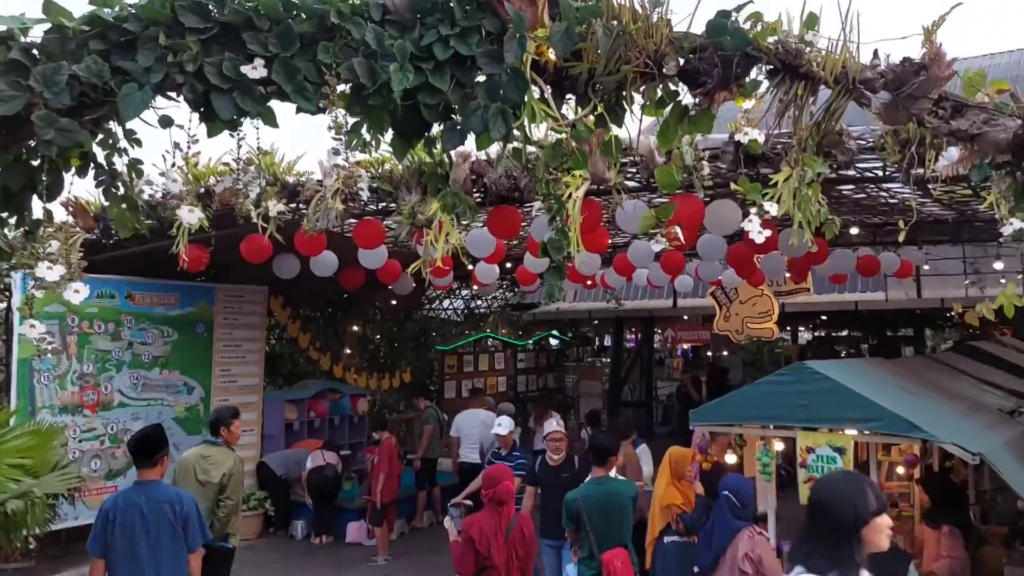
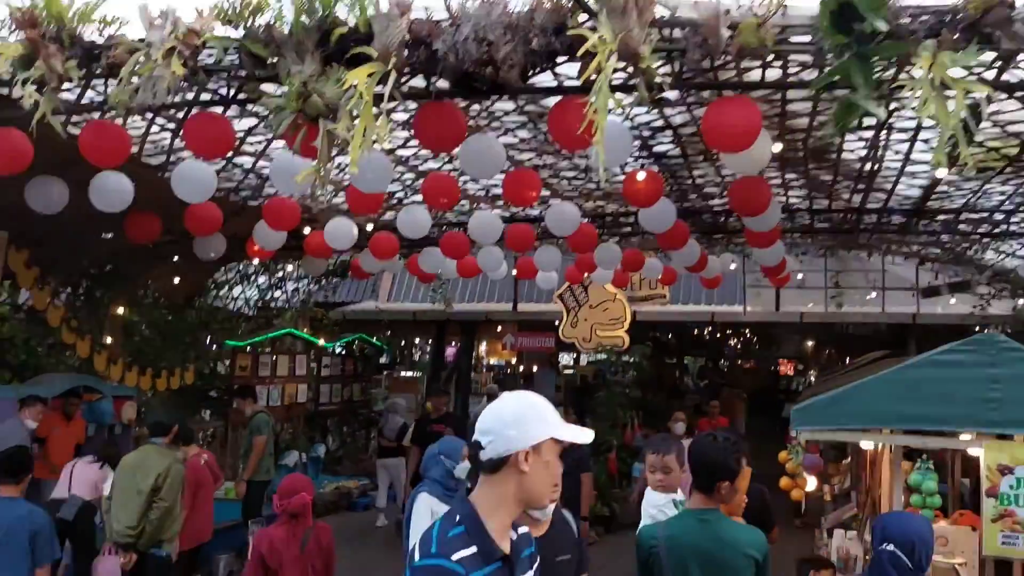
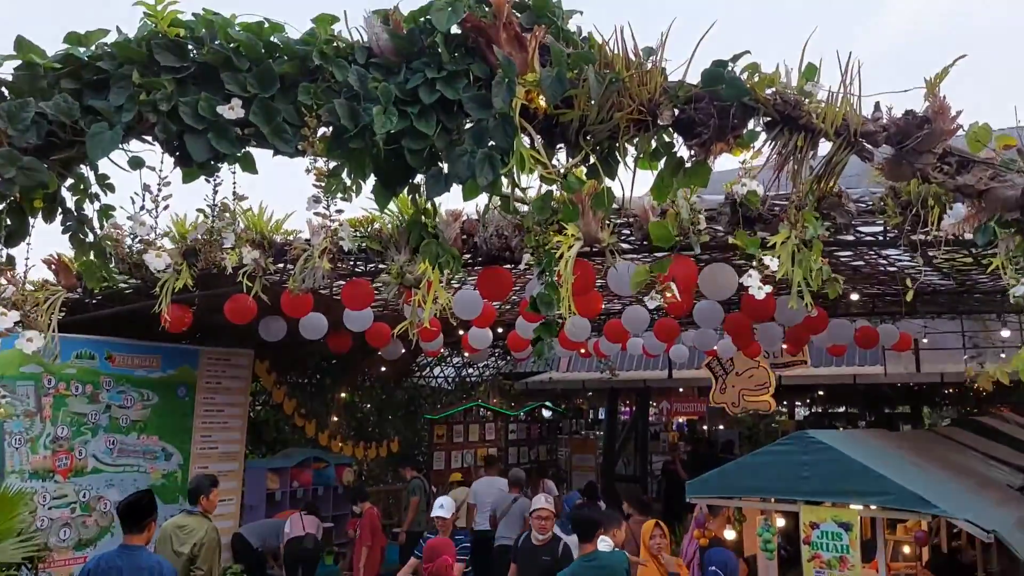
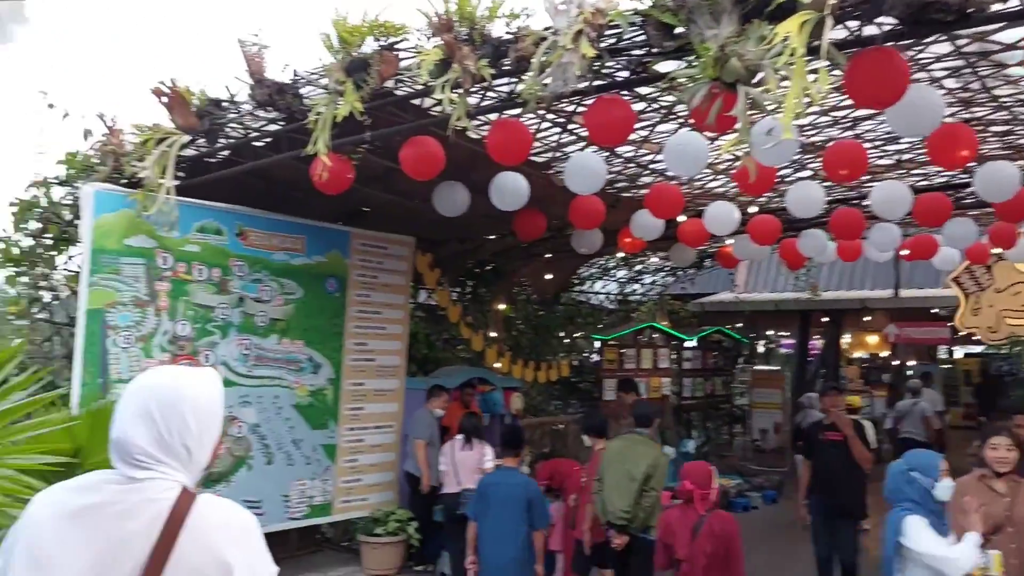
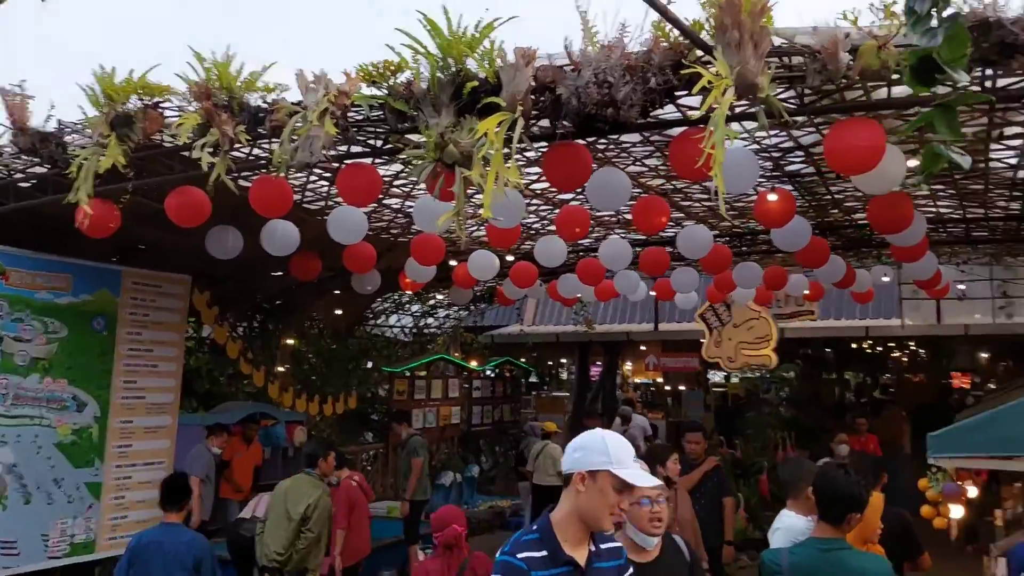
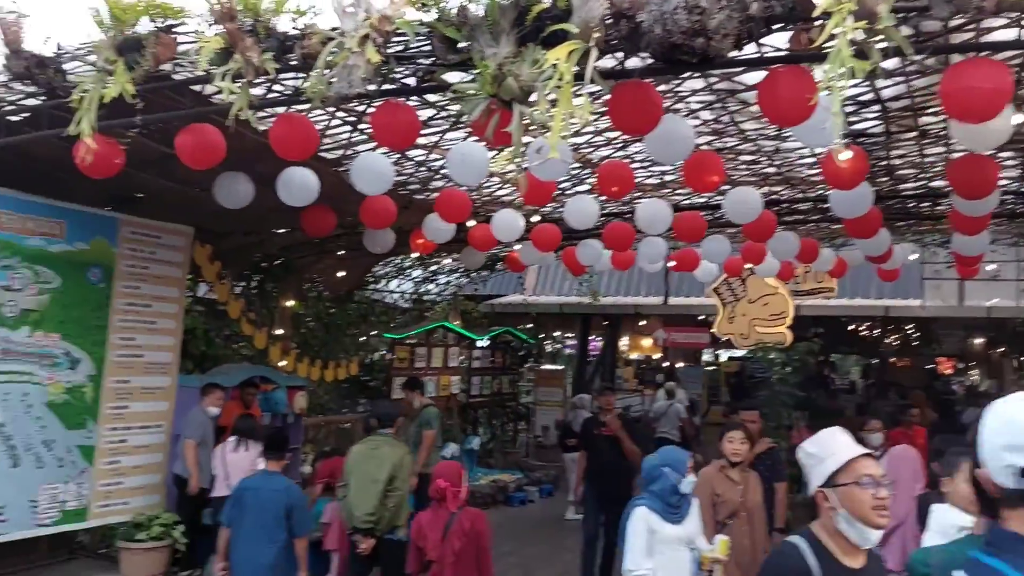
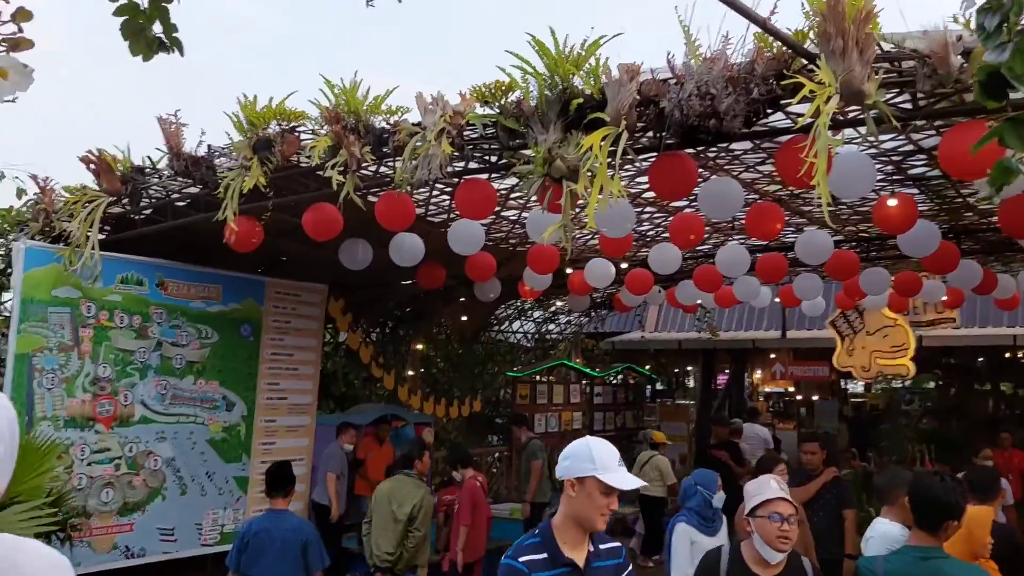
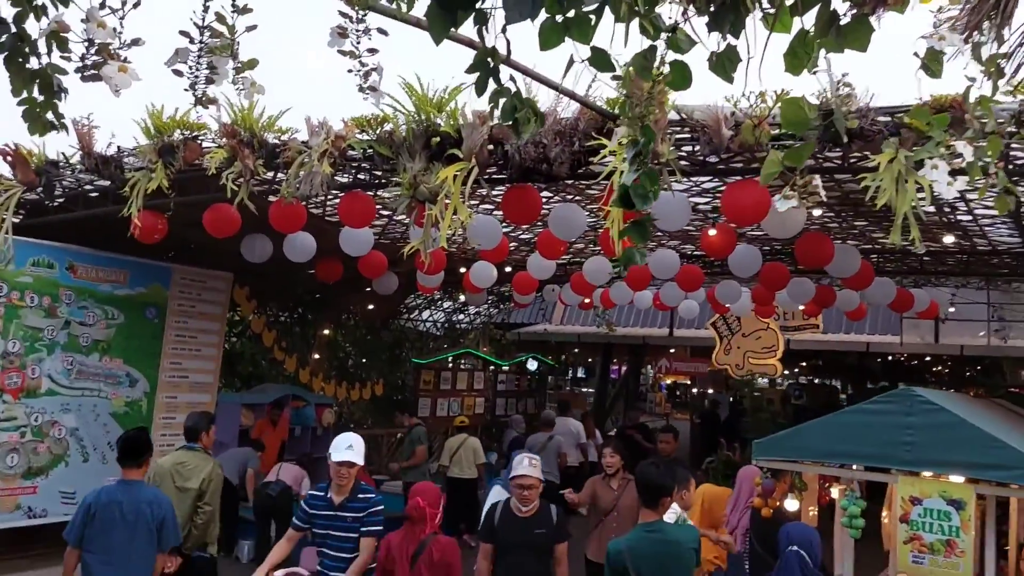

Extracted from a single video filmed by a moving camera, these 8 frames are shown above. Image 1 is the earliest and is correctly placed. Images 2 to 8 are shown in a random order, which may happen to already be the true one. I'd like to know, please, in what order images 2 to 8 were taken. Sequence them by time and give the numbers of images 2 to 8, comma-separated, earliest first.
3, 8, 7, 5, 2, 6, 4
